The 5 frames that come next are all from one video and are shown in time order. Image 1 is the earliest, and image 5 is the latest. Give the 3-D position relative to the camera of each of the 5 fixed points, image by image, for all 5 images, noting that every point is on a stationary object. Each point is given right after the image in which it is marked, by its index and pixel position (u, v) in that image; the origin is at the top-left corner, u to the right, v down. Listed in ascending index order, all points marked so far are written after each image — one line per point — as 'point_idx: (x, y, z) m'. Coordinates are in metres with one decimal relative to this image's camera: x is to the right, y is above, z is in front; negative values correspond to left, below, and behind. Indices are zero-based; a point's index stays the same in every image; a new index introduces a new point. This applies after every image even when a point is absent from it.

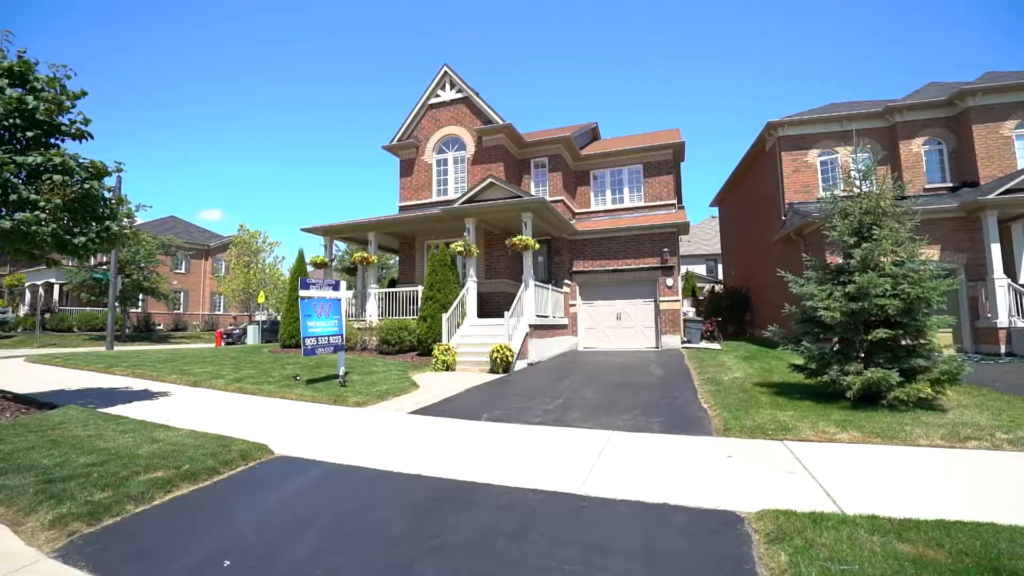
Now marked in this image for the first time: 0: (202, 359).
0: (-7.5, -1.7, +12.4) m
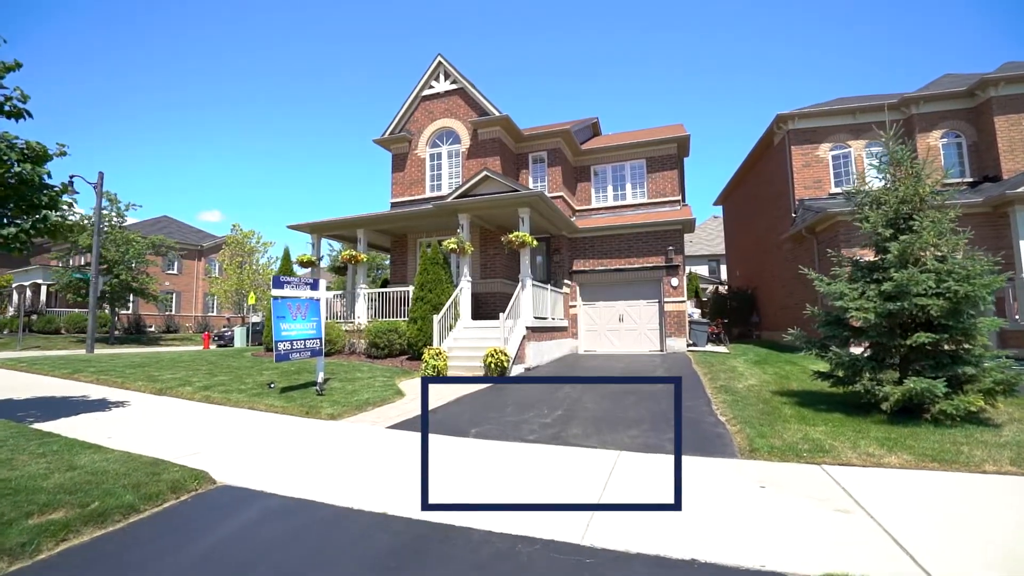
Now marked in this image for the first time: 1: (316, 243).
0: (-7.6, -1.7, +11.6) m
1: (-6.0, +1.4, +15.8) m
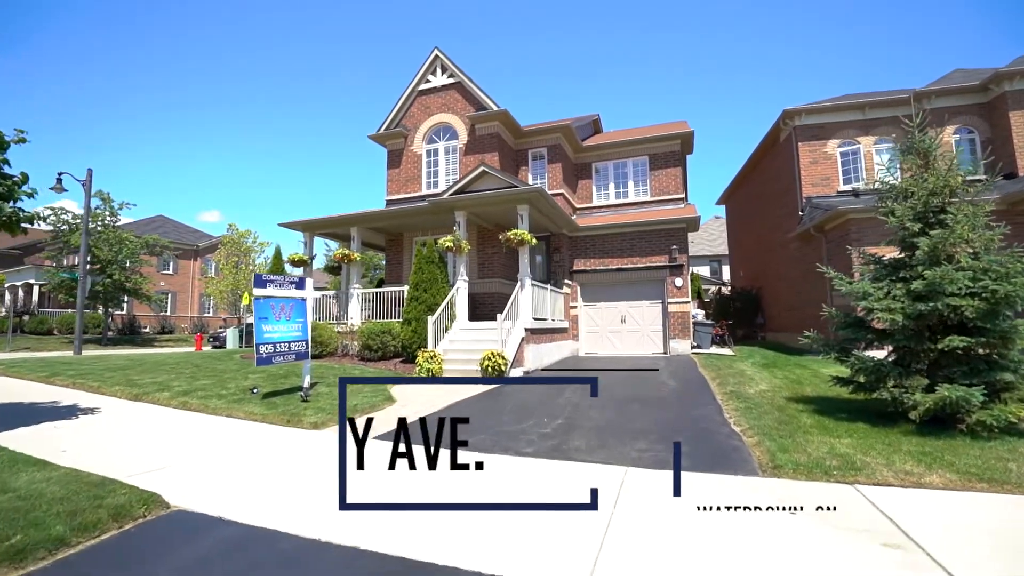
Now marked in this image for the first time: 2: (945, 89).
0: (-7.6, -1.7, +11.1) m
1: (-6.1, +1.4, +15.3) m
2: (+12.1, +5.6, +14.3) m
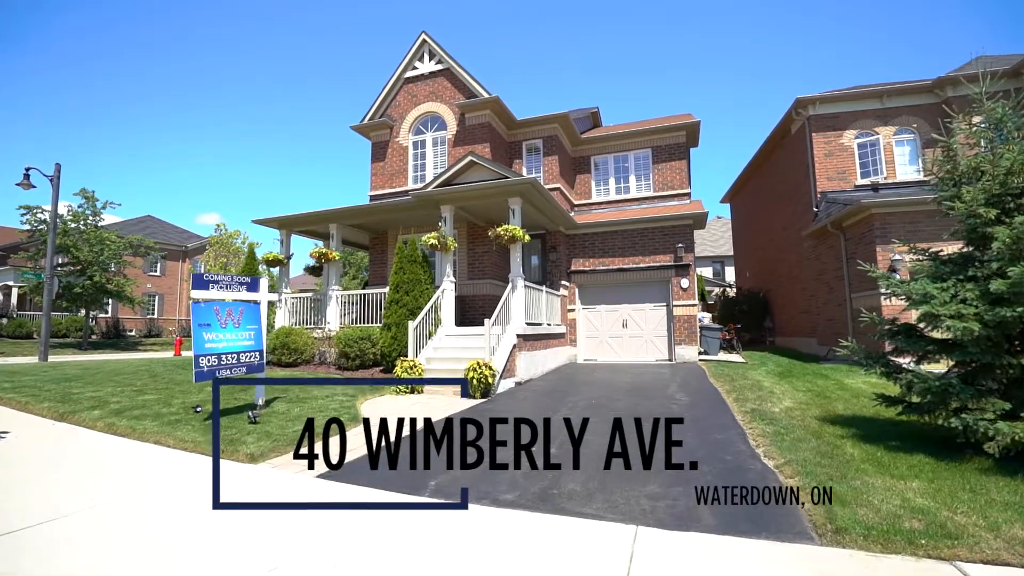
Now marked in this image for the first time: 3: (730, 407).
0: (-7.8, -1.8, +10.0) m
1: (-6.3, +1.3, +14.2) m
2: (+11.9, +5.5, +13.2) m
3: (+3.0, -1.6, +7.1) m
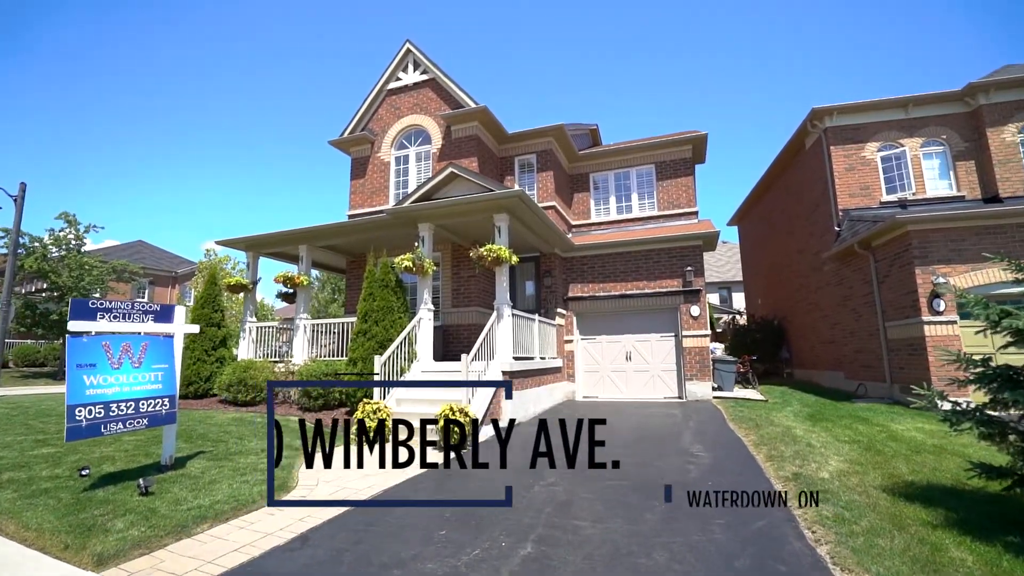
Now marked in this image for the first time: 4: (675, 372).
0: (-8.1, -2.2, +8.5) m
1: (-6.5, +0.6, +12.9) m
2: (+11.6, +4.9, +12.0) m
3: (+2.7, -2.0, +5.5) m
4: (+3.9, -2.0, +12.1) m
